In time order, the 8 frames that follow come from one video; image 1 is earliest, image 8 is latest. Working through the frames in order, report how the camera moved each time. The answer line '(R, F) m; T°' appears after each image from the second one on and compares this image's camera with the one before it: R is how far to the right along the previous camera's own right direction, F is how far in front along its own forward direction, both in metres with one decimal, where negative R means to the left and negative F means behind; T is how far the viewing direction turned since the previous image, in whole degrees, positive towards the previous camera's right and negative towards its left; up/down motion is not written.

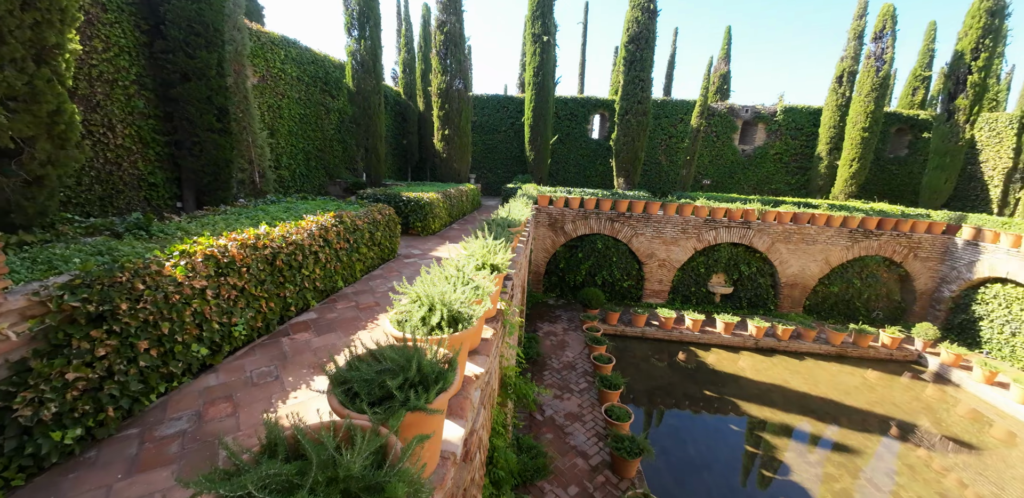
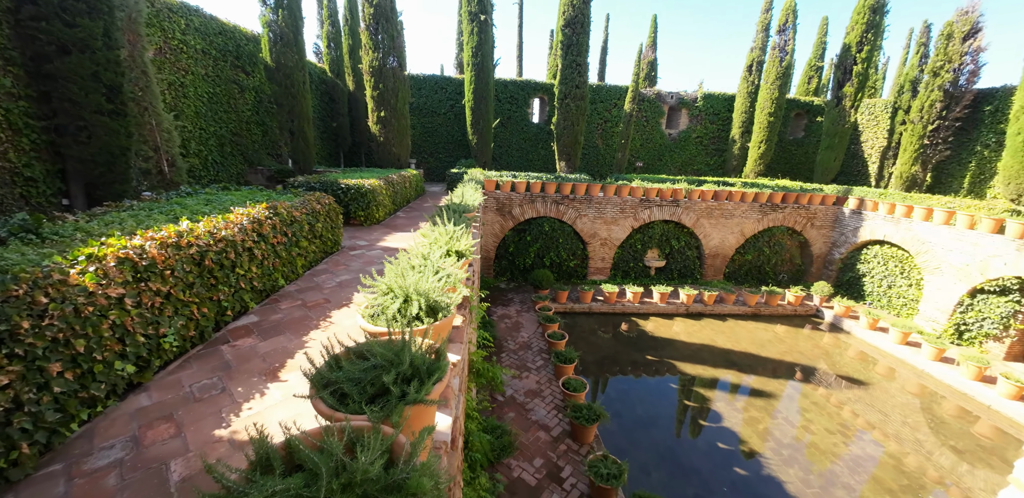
(-0.2, 0.0) m; +9°
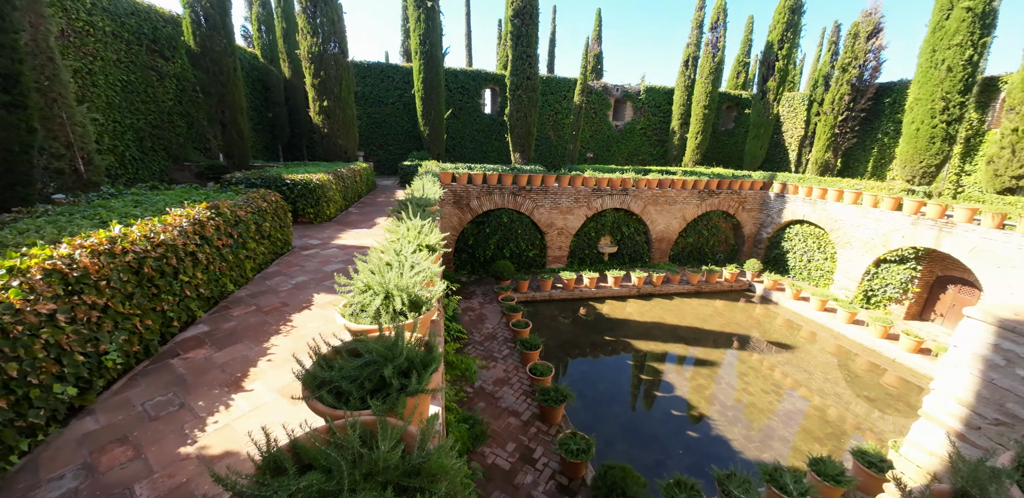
(-0.2, -0.1) m; +7°
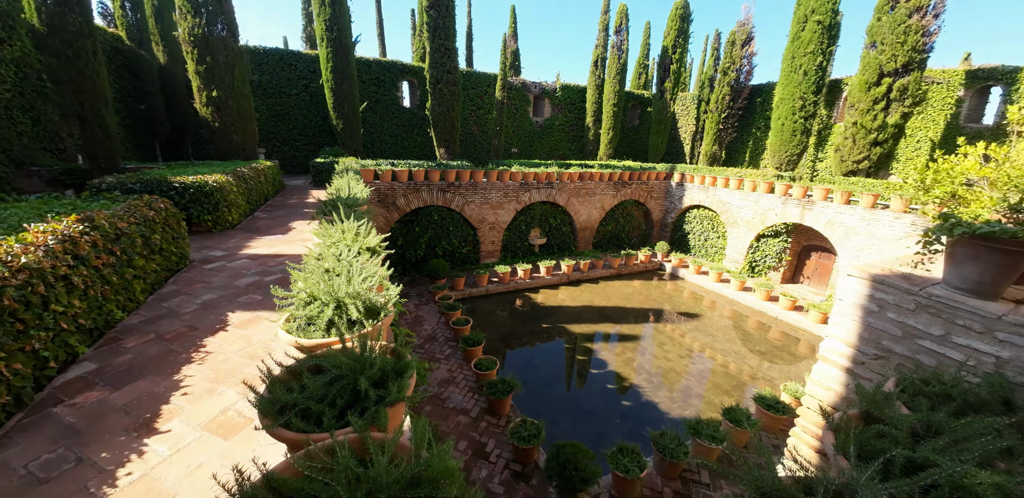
(-0.3, 0.0) m; +12°
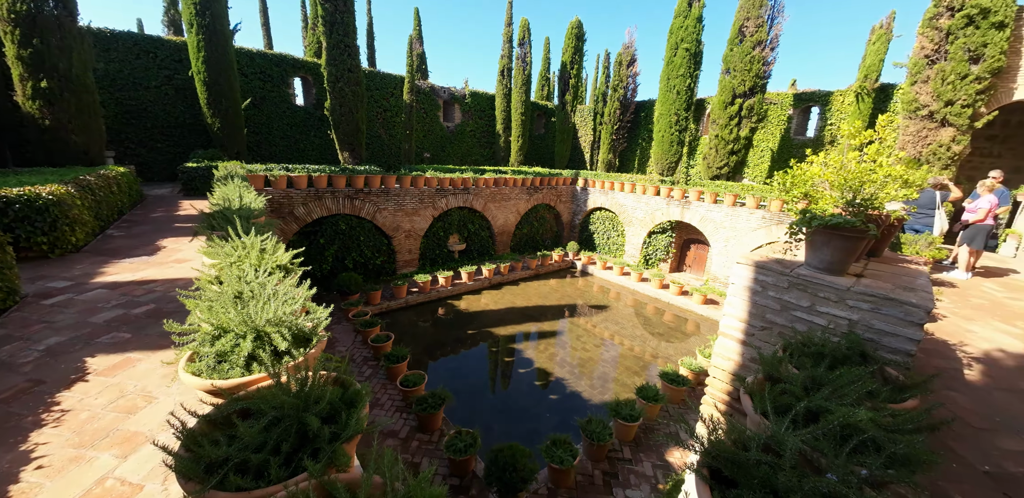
(-0.2, 0.0) m; +14°
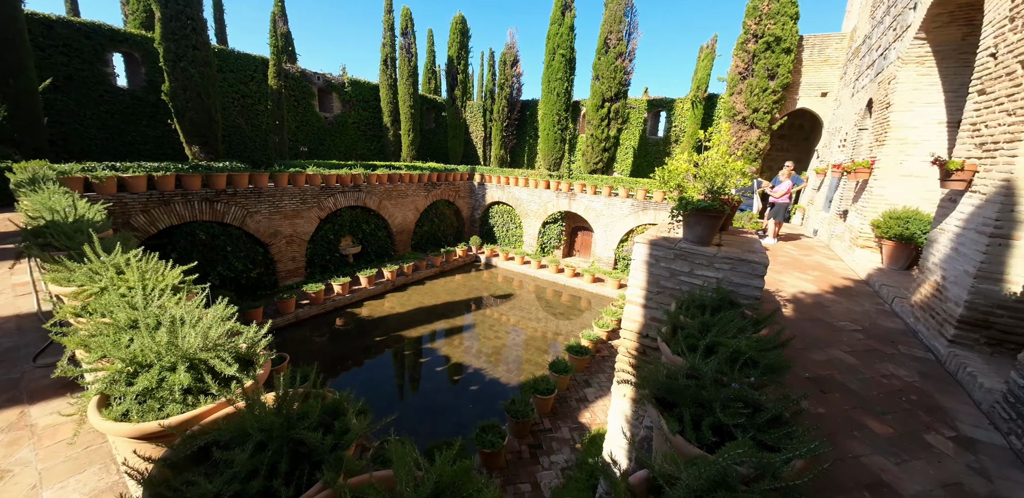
(-0.4, -0.1) m; +17°
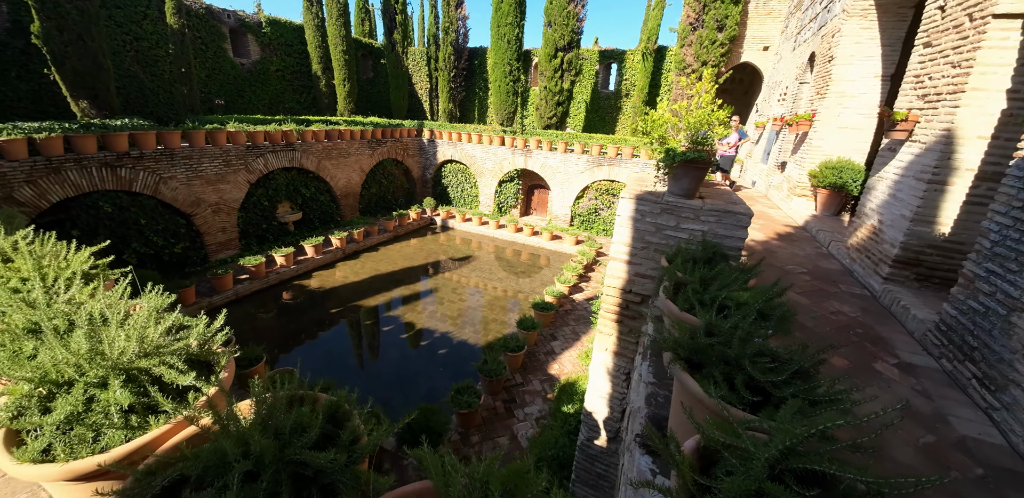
(-0.3, +0.3) m; +8°
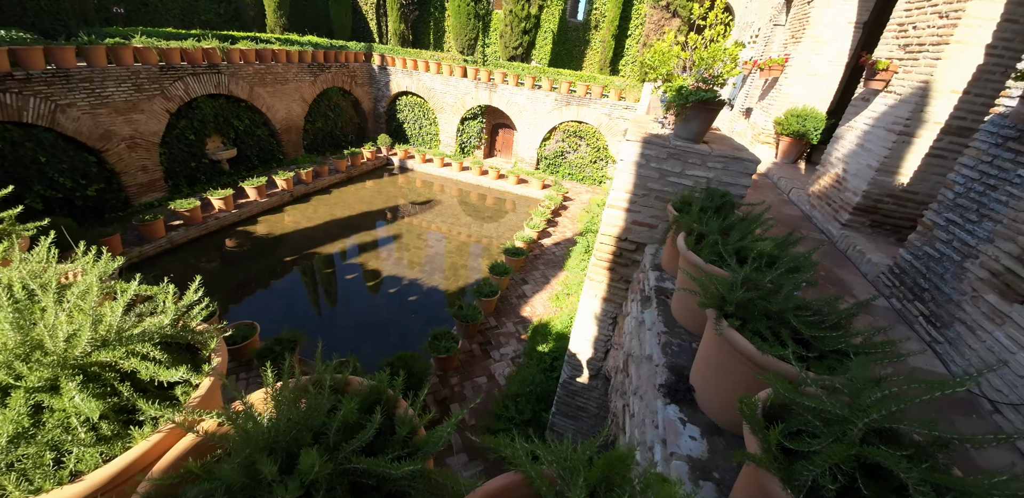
(-0.4, +0.3) m; +8°
